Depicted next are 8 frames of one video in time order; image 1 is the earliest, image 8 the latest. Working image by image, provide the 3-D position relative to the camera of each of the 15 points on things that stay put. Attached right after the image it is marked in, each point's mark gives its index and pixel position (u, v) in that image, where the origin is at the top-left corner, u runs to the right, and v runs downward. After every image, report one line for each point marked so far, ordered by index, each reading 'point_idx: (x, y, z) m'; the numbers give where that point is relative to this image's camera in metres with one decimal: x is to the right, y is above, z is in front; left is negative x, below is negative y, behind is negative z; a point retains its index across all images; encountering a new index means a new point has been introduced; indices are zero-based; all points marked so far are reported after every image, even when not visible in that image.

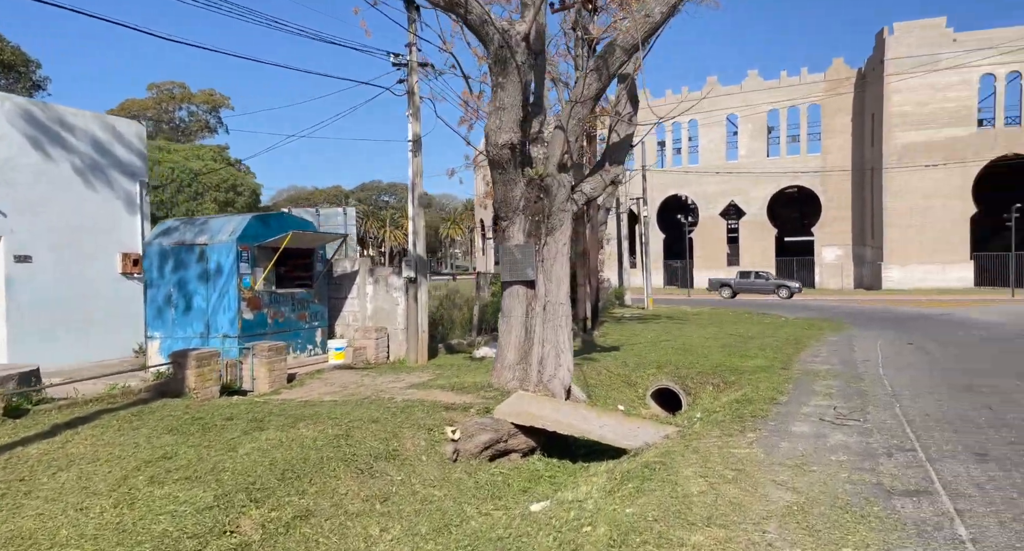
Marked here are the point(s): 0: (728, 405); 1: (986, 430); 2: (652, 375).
0: (+2.9, -1.8, +9.5) m
1: (+5.0, -1.6, +7.4) m
2: (+2.4, -1.7, +11.8) m
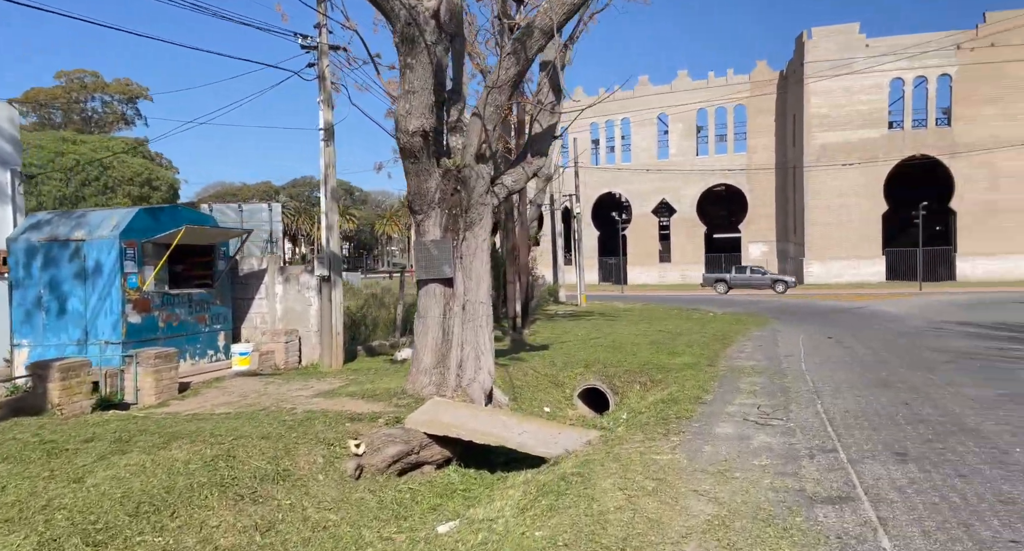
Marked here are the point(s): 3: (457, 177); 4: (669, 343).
0: (+1.9, -1.7, +9.3) m
1: (+4.1, -1.6, +7.4) m
2: (+1.1, -1.7, +11.6) m
3: (-0.6, +1.0, +7.3) m
4: (+3.5, -1.5, +15.5) m
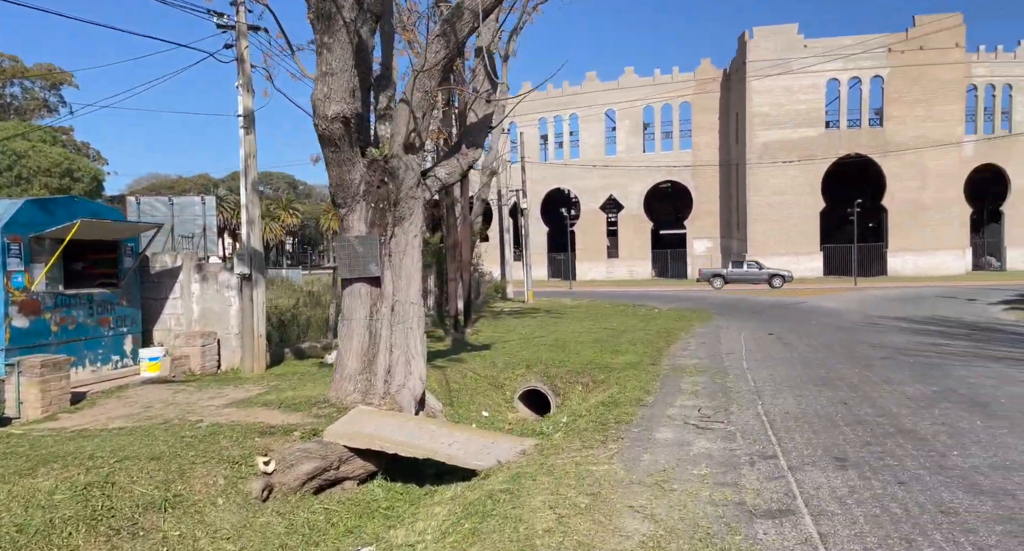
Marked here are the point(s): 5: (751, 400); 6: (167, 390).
0: (+1.0, -1.7, +9.0) m
1: (+3.4, -1.6, +7.3) m
2: (+0.1, -1.6, +11.2) m
3: (-1.2, +1.0, +6.8) m
4: (+2.2, -1.4, +15.3) m
5: (+3.1, -1.6, +9.0) m
6: (-3.6, -1.2, +7.4) m
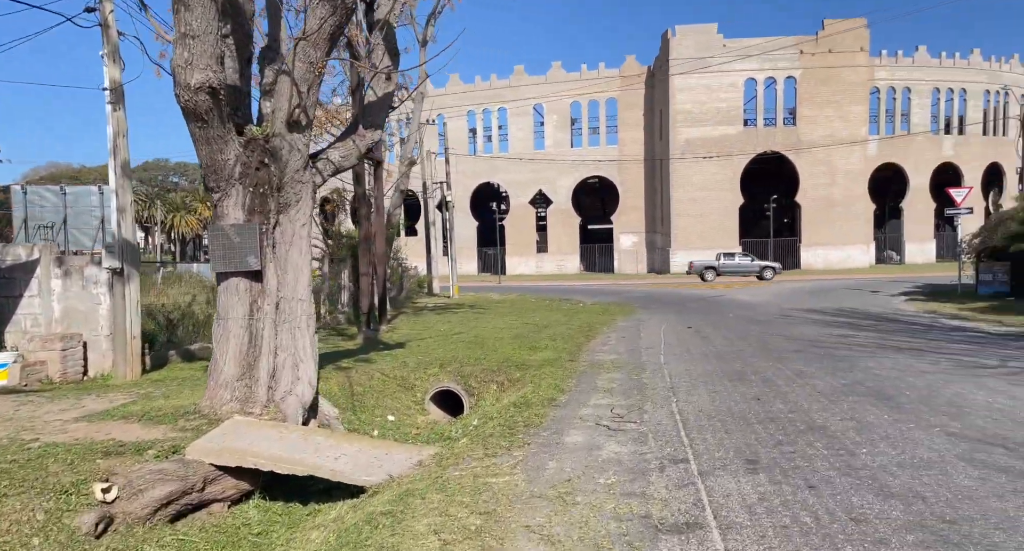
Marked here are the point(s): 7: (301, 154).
0: (-0.1, -1.6, +8.5) m
1: (+2.4, -1.5, +7.1) m
2: (-1.2, -1.5, +10.7) m
3: (-2.2, +1.1, +6.1) m
4: (+0.4, -1.3, +15.0) m
5: (+1.9, -1.5, +8.7) m
6: (-4.6, -1.2, +6.5) m
7: (-1.9, +1.1, +6.3) m
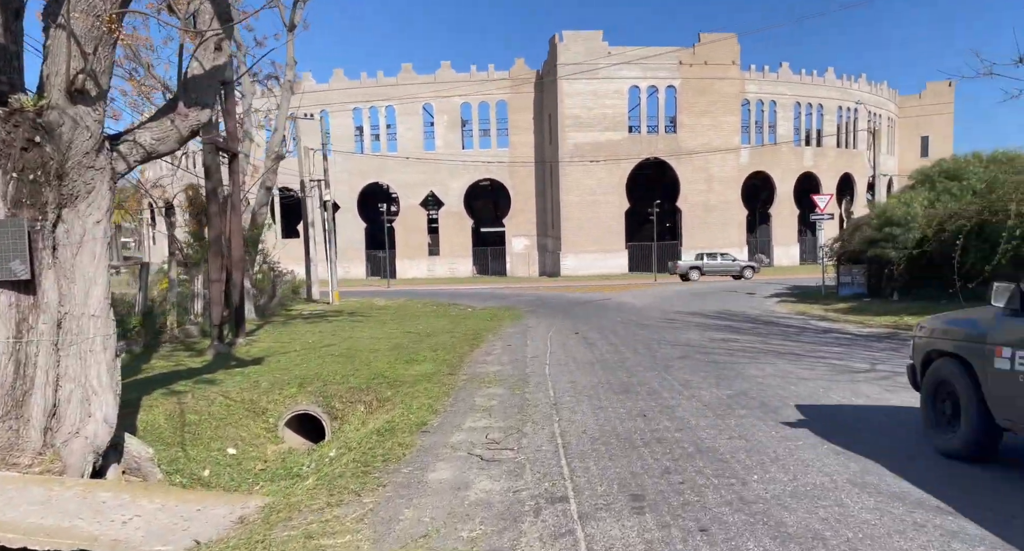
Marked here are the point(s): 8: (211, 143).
0: (-1.6, -1.7, +7.5) m
1: (+1.2, -1.6, +6.4) m
2: (-3.0, -1.6, +9.4) m
3: (-3.2, +1.0, +4.8) m
4: (-2.0, -1.4, +13.9) m
5: (+0.4, -1.6, +7.9) m
6: (-5.7, -1.2, +4.8) m
7: (-3.0, +1.0, +5.0) m
8: (-5.4, +2.4, +12.6) m
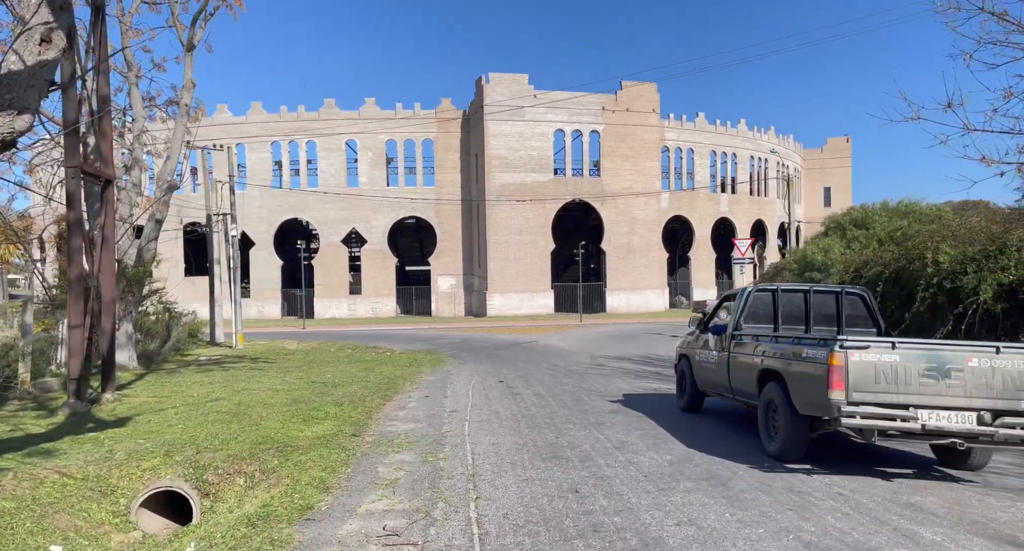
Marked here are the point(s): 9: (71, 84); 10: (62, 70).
0: (-2.4, -2.2, +6.0) m
1: (+0.4, -2.0, +5.2) m
2: (-4.0, -2.1, +7.7) m
3: (-3.7, +0.8, +3.3) m
4: (-3.5, -2.2, +12.3) m
5: (-0.5, -2.1, +6.7) m
6: (-6.2, -1.5, +2.9) m
7: (-3.5, +0.7, +3.5) m
8: (-6.7, +1.7, +10.9) m
9: (-6.8, +3.0, +10.9) m
10: (-6.9, +3.2, +10.8) m
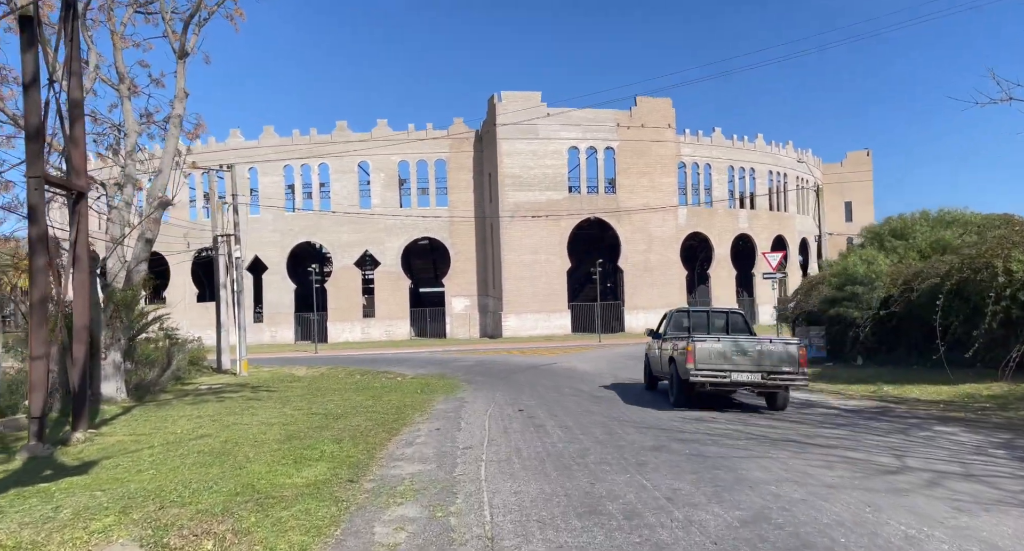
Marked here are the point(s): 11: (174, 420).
0: (-2.2, -2.2, +4.5) m
1: (+0.6, -2.0, +3.8) m
2: (-3.8, -2.3, +6.4) m
3: (-3.6, +0.7, +2.0) m
4: (-3.2, -2.5, +10.9) m
5: (-0.3, -2.2, +5.2) m
6: (-6.1, -1.5, +1.6) m
7: (-3.4, +0.7, +2.2) m
8: (-6.5, +1.4, +9.6) m
9: (-6.6, +2.6, +9.7) m
10: (-6.7, +2.9, +9.7) m
11: (-6.1, -2.6, +12.7) m
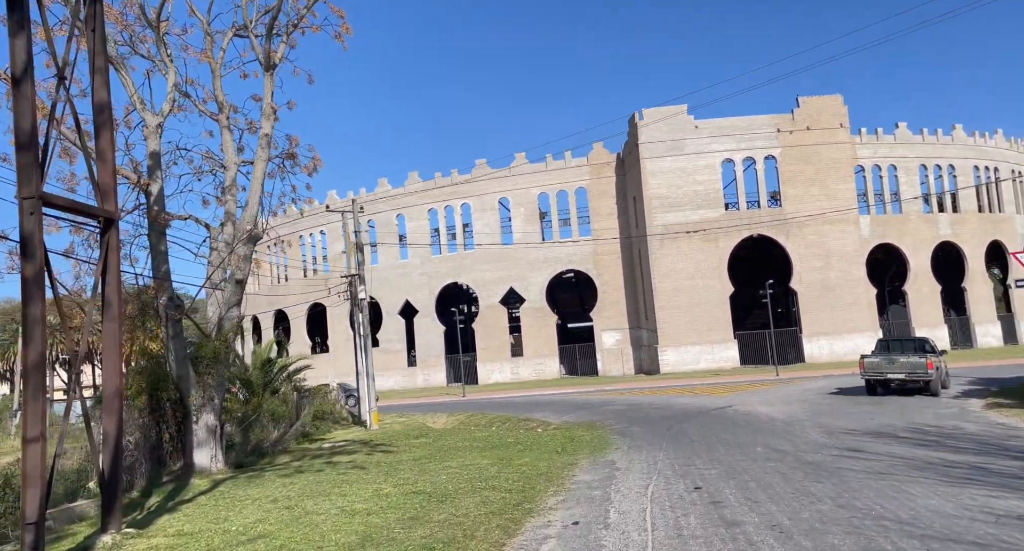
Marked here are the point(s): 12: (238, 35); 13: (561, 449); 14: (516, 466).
0: (-1.7, -2.3, +1.2) m
1: (+0.9, -1.8, -0.1) m
2: (-2.9, -2.5, +3.3) m
3: (-3.8, +0.7, -0.8) m
4: (-1.3, -2.9, +7.7) m
5: (+0.3, -2.1, +1.5) m
6: (-6.2, -1.7, -0.8) m
7: (-3.6, +0.7, -0.6) m
8: (-5.0, +0.8, +7.3) m
9: (-5.2, +2.1, +7.5) m
10: (-5.3, +2.3, +7.5) m
11: (-3.8, -3.2, +10.1) m
12: (-6.5, +5.7, +16.4) m
13: (+0.9, -3.7, +14.8) m
14: (-0.1, -3.5, +12.8) m
